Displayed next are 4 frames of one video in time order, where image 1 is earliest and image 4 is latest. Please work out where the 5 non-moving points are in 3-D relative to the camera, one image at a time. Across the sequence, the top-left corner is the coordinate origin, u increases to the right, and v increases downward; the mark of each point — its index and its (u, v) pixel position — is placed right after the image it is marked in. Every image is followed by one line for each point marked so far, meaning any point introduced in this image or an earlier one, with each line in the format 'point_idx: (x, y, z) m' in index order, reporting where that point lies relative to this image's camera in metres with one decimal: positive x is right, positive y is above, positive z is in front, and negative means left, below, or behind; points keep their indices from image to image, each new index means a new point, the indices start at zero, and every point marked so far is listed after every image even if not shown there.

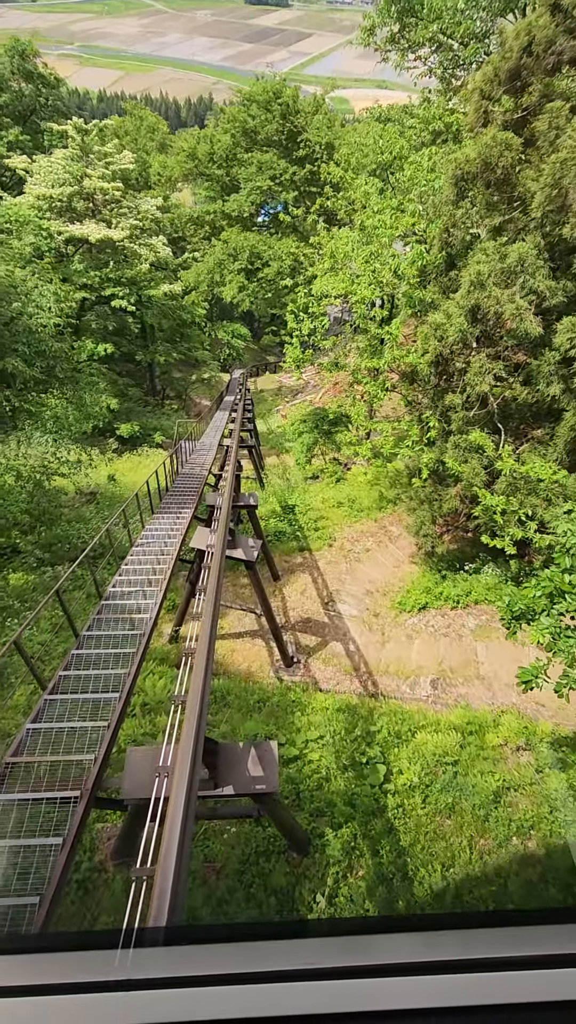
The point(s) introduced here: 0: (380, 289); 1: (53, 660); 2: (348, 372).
0: (+1.3, +2.9, +7.6) m
1: (-2.7, -1.7, +6.7) m
2: (+1.0, +2.4, +10.0) m
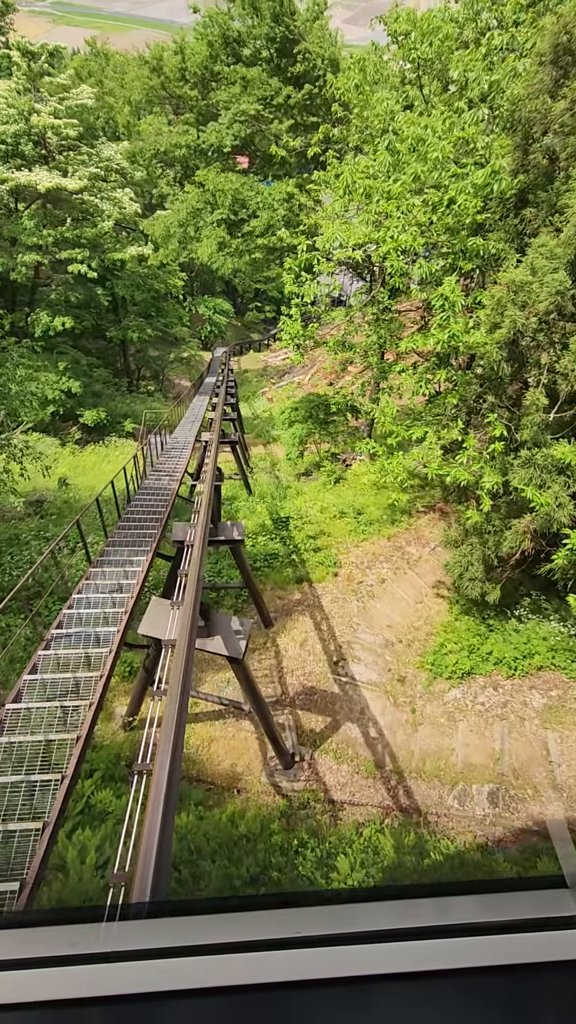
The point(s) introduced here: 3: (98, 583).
0: (+1.2, +2.6, +5.4) m
1: (-2.7, -2.1, +4.6) m
2: (+0.9, +2.2, +7.8) m
3: (-1.7, -0.6, +5.3) m
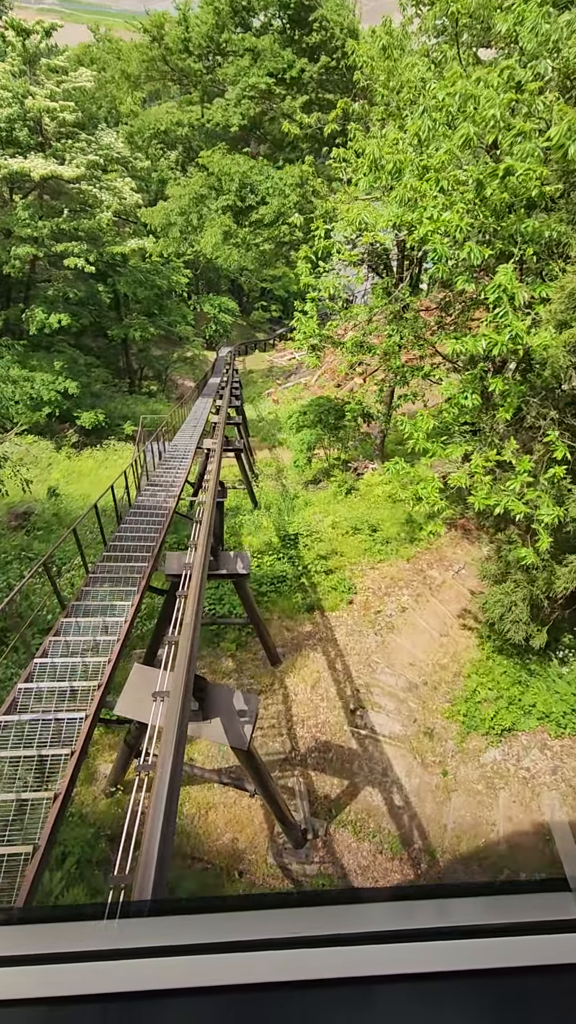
0: (+1.4, +2.3, +4.6) m
1: (-2.6, -2.3, +3.8) m
2: (+1.1, +1.9, +7.0) m
3: (-1.6, -0.8, +4.5) m
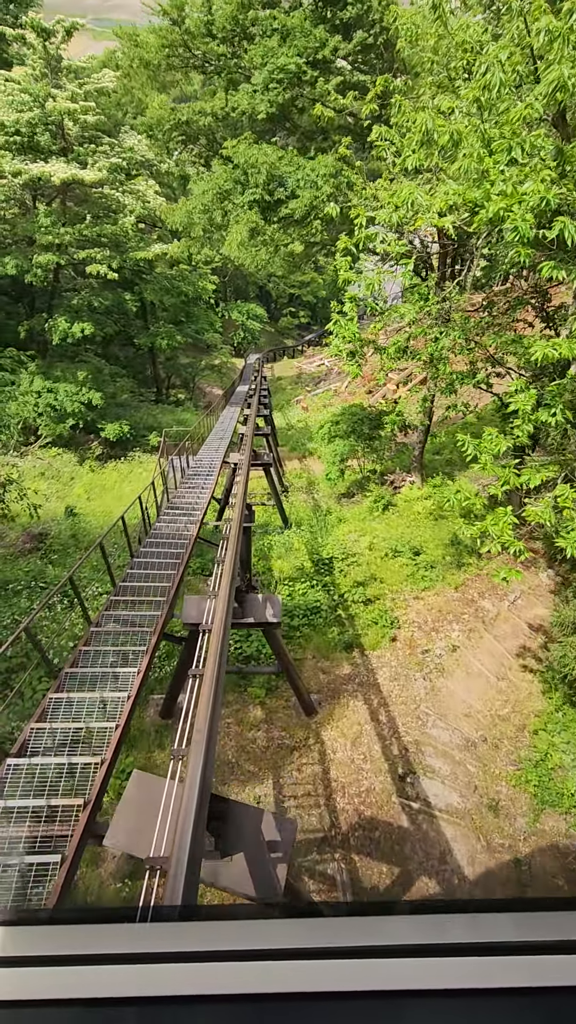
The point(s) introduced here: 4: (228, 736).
0: (+1.6, +2.1, +3.9) m
1: (-2.4, -2.6, +3.2) m
2: (+1.5, +1.7, +6.2) m
3: (-1.4, -1.1, +3.8) m
4: (-0.5, -1.9, +5.1) m
